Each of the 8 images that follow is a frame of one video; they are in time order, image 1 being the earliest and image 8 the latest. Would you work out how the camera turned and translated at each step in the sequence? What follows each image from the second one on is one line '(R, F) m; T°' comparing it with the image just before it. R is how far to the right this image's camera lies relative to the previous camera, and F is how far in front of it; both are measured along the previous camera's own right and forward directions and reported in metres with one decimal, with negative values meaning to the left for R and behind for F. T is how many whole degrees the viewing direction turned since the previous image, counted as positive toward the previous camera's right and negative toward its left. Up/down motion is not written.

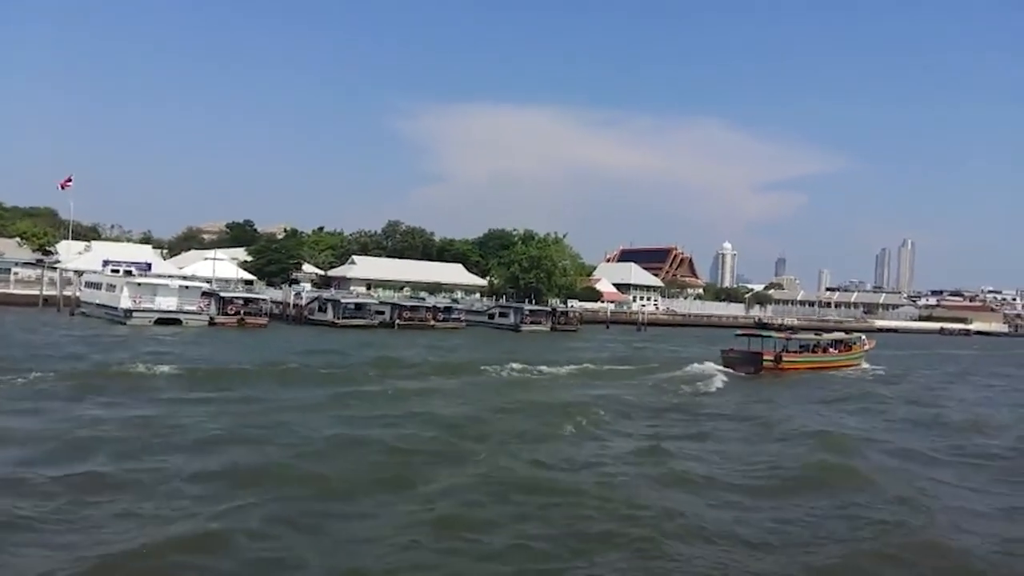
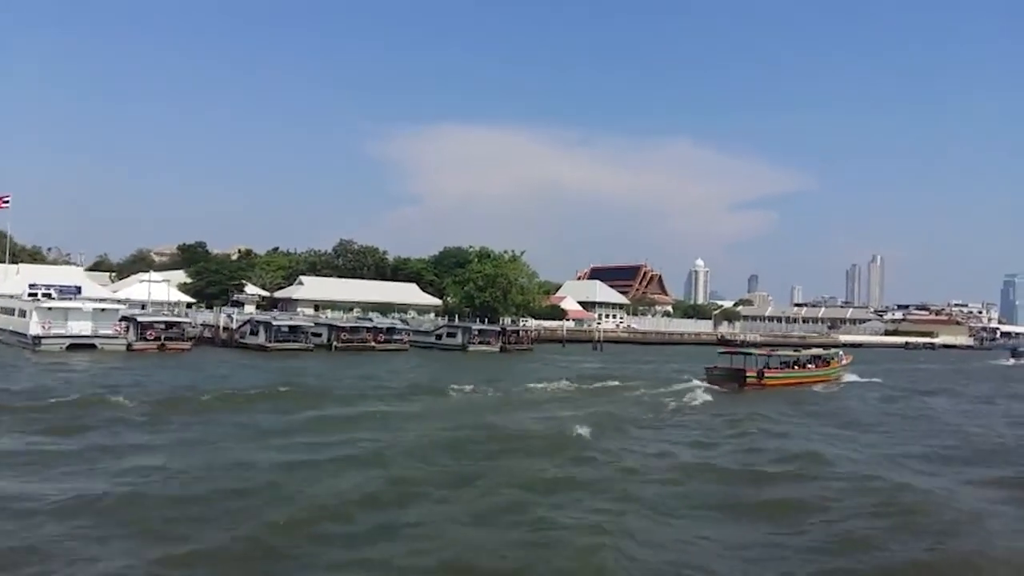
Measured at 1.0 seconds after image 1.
(+1.3, +1.5) m; +2°
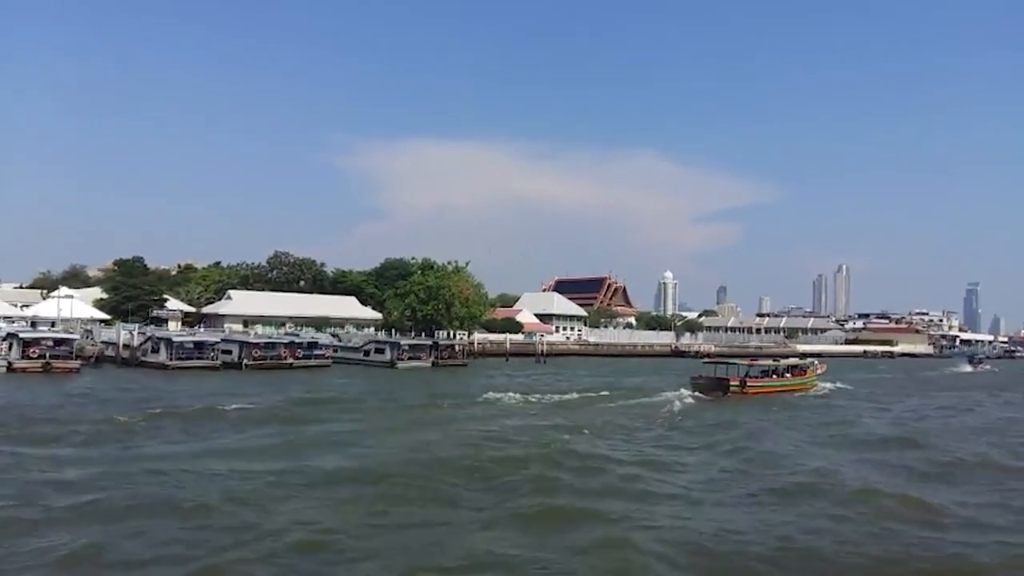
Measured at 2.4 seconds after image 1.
(+1.8, +1.9) m; +2°
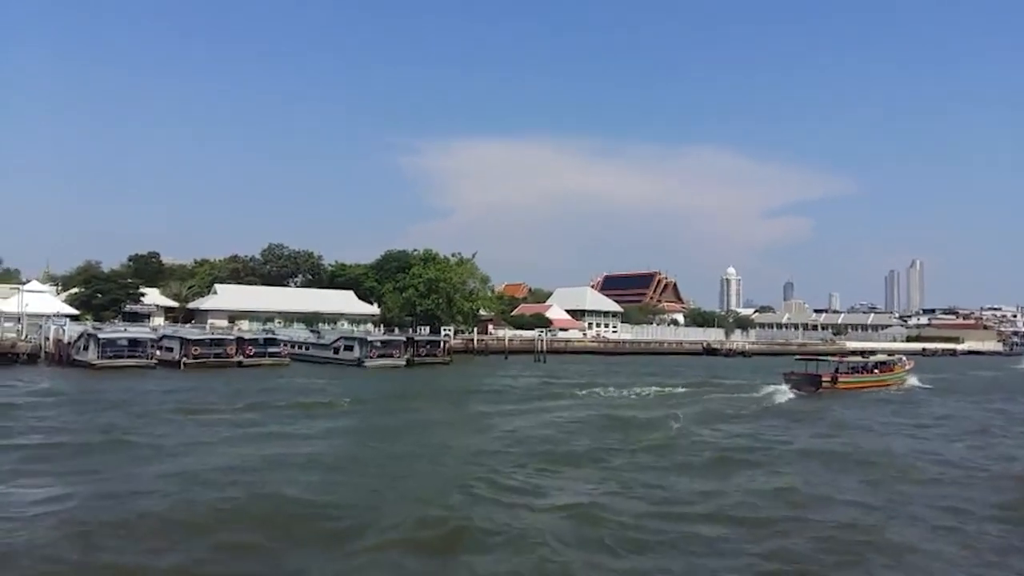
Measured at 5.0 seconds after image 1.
(+3.2, +3.6) m; -4°
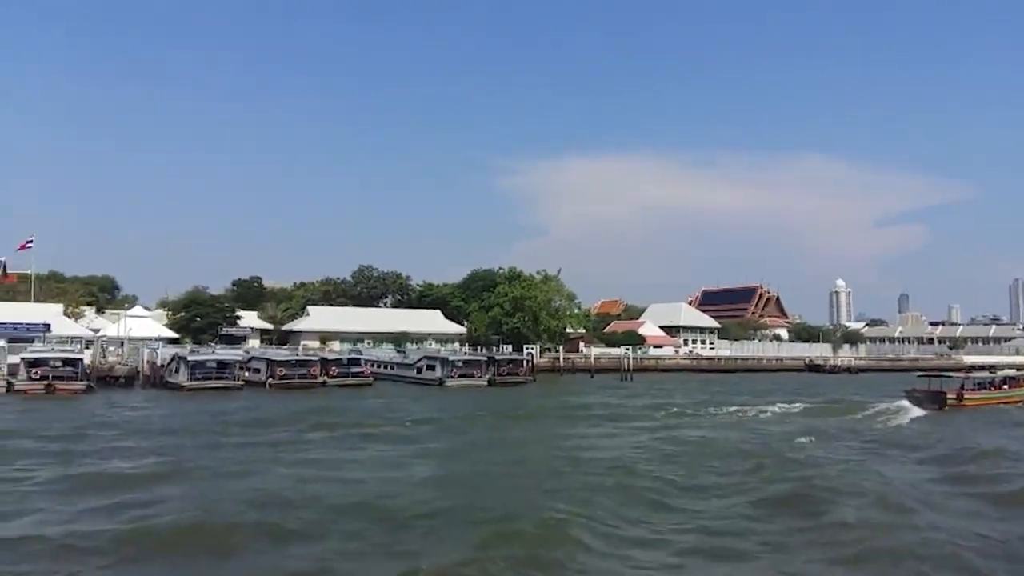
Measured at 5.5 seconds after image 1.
(+0.7, +0.5) m; -7°
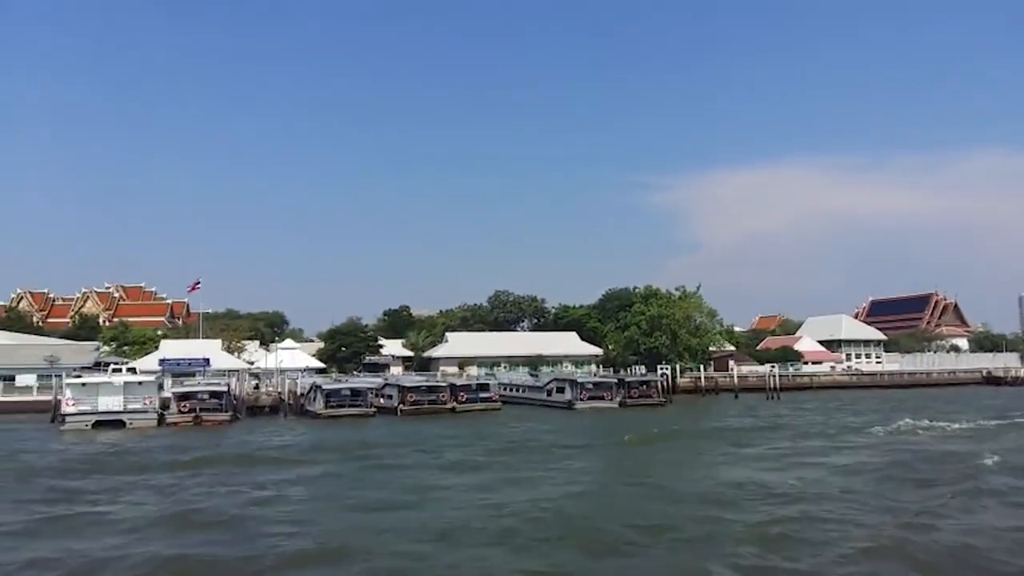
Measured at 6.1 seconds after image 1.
(+1.1, +0.5) m; -10°
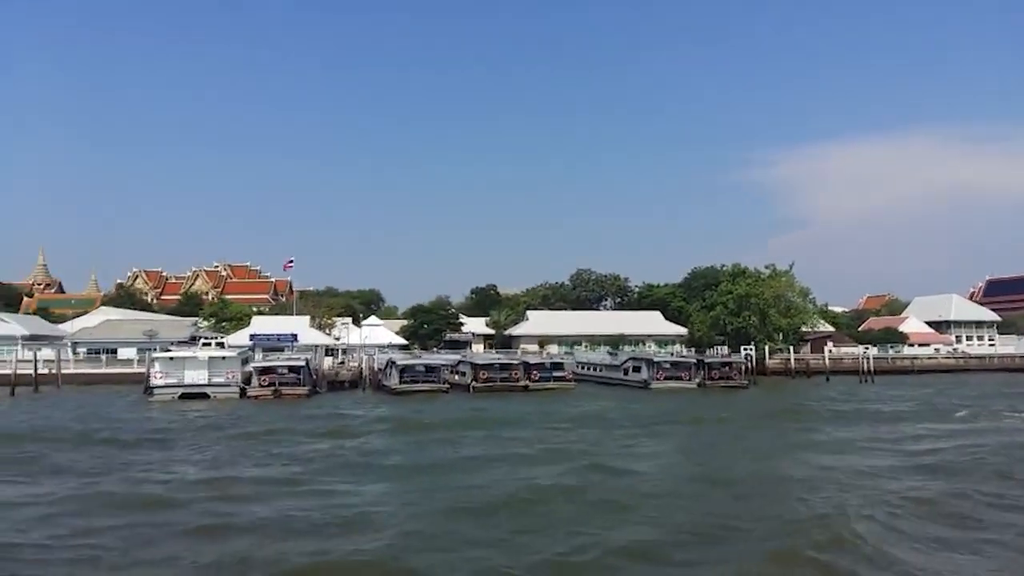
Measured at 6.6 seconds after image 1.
(+0.8, +0.3) m; -7°
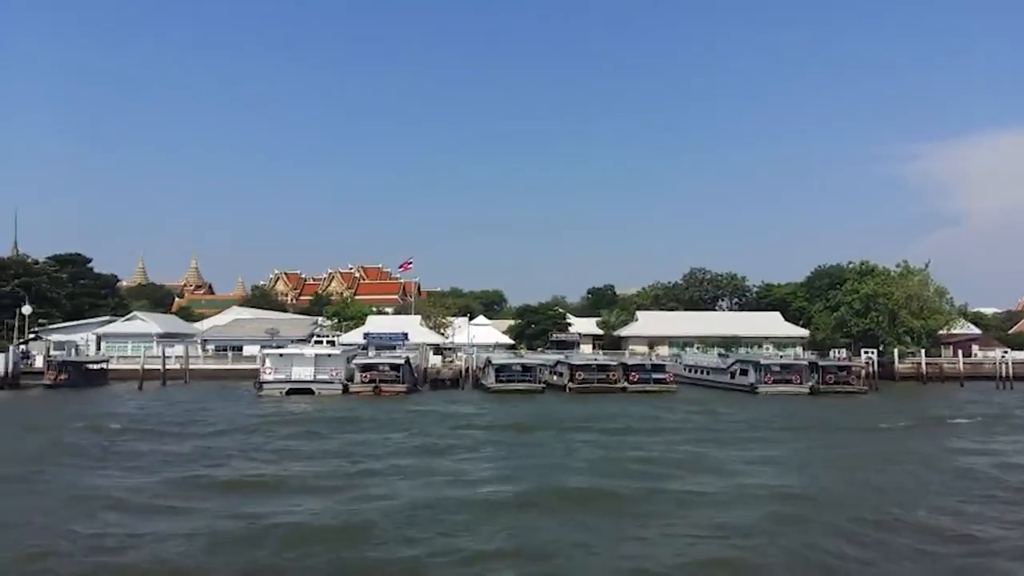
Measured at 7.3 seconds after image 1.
(+1.1, +0.3) m; -9°
